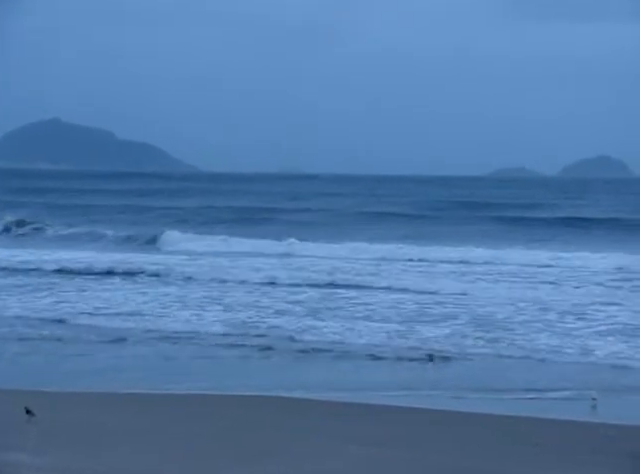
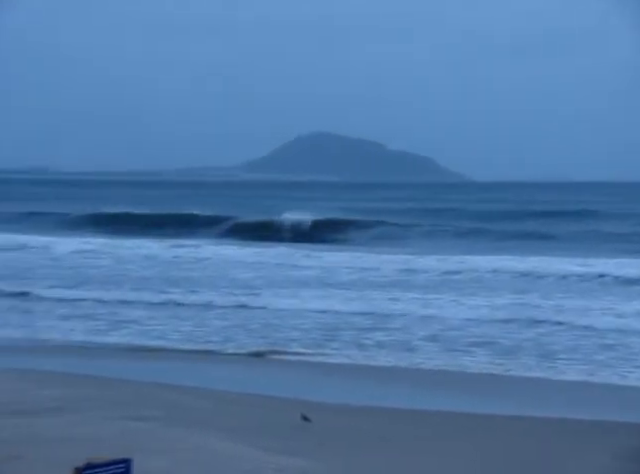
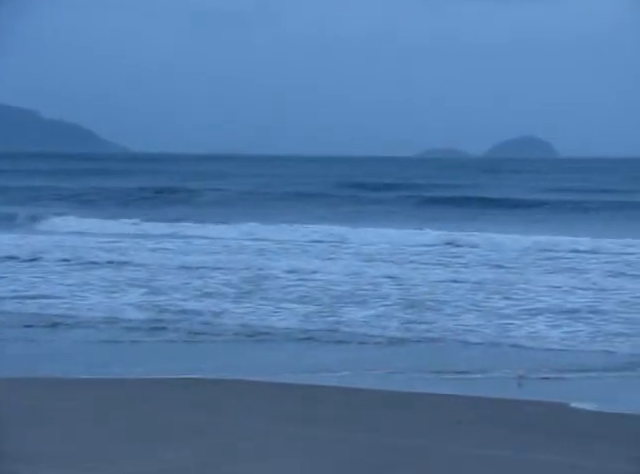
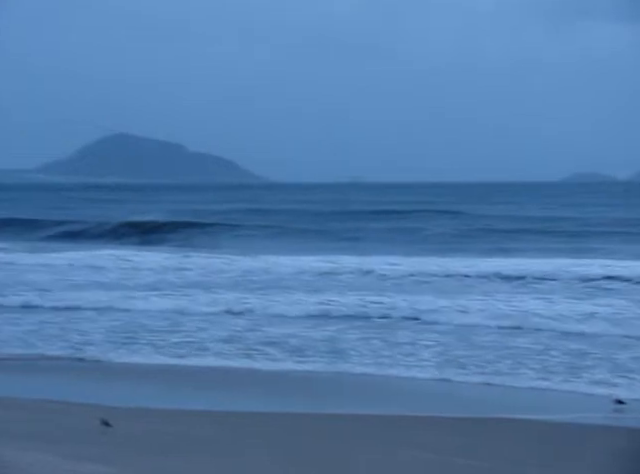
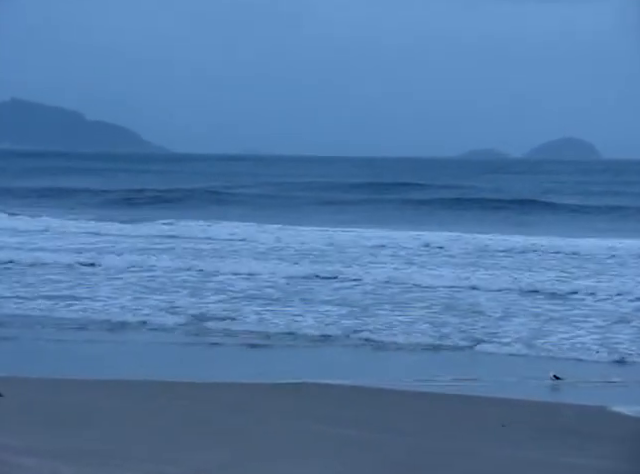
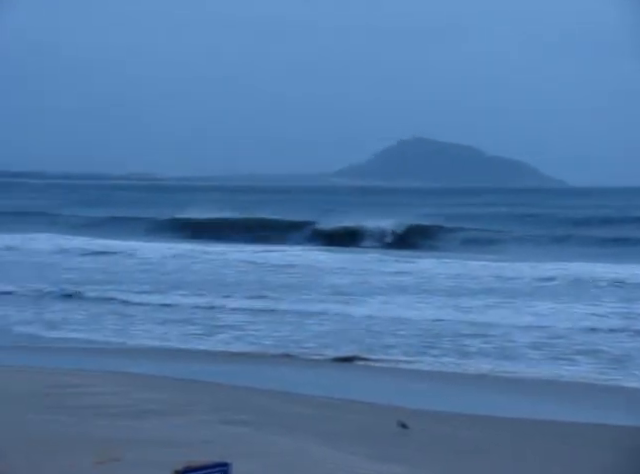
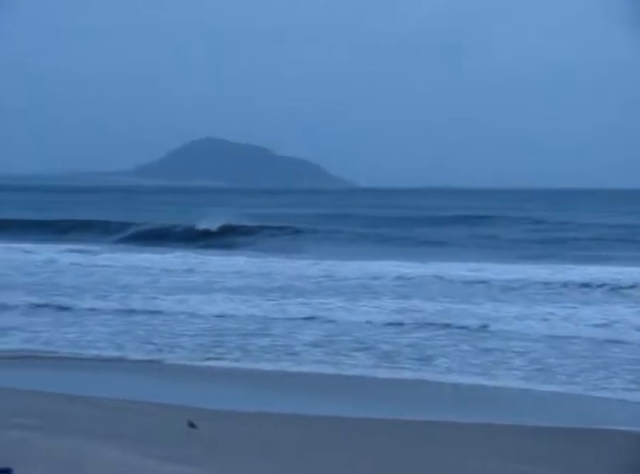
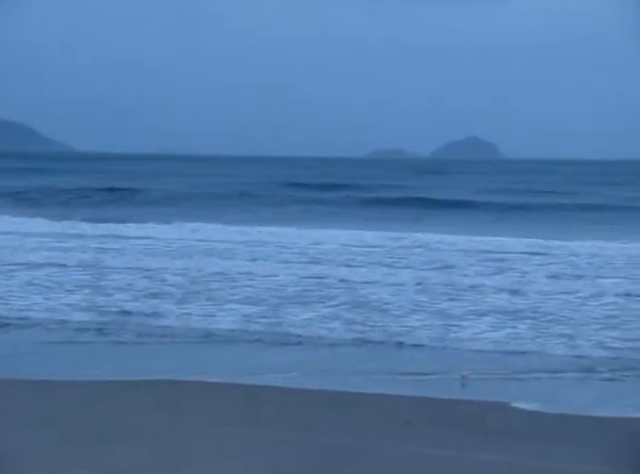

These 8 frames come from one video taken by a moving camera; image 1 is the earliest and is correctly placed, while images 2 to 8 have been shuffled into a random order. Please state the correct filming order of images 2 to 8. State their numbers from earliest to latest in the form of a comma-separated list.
3, 8, 5, 4, 7, 2, 6
